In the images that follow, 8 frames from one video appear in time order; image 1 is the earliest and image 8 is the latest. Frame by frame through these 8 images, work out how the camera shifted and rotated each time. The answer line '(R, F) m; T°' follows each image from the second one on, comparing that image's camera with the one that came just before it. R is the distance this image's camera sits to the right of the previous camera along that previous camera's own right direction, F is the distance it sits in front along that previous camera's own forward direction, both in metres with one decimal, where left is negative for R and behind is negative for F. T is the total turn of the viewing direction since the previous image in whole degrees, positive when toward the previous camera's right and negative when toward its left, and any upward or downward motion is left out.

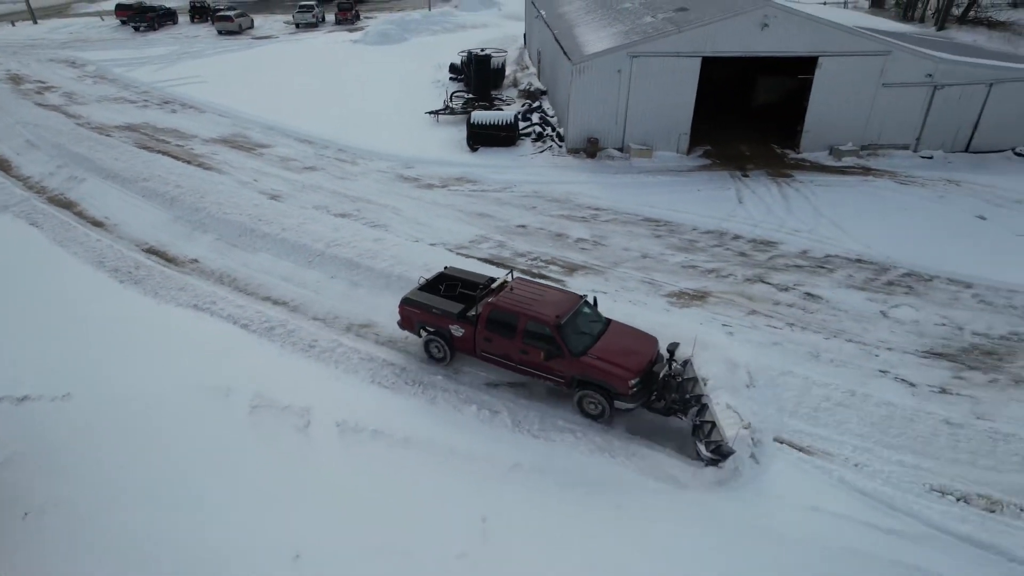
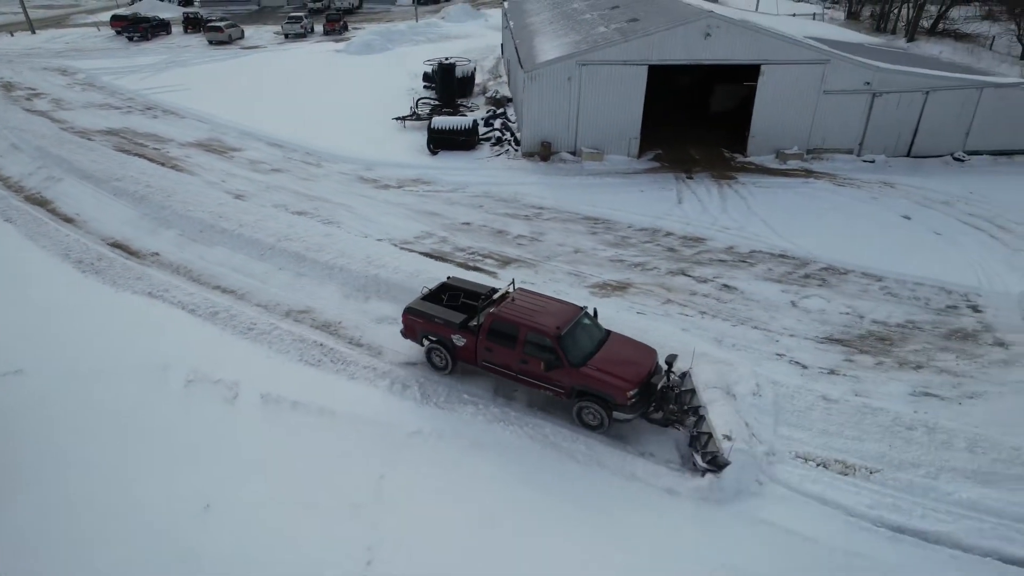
(+1.4, -0.8) m; 0°
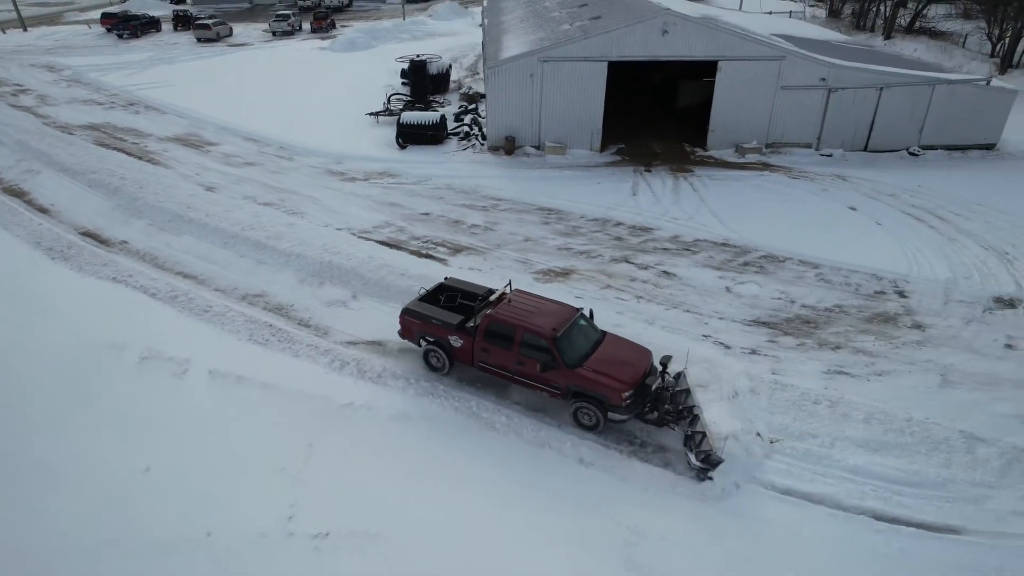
(+1.1, -0.6) m; 0°
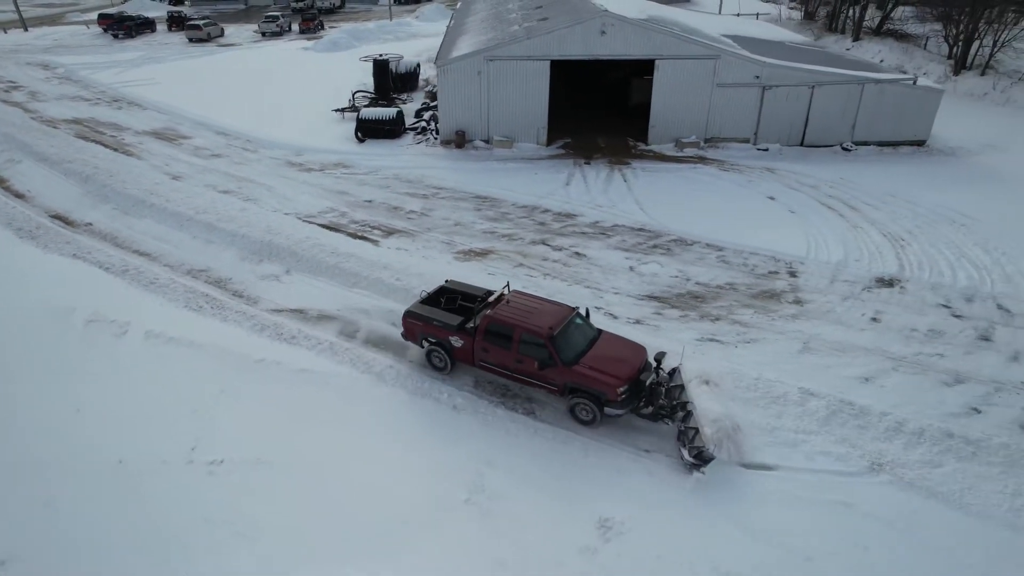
(+1.9, -1.3) m; -1°
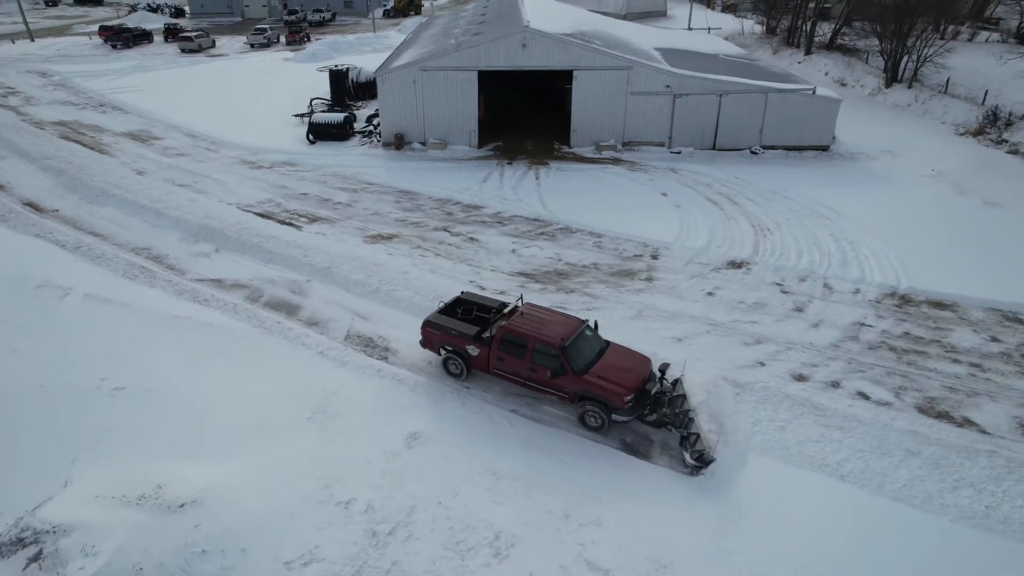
(+2.9, -2.2) m; -1°
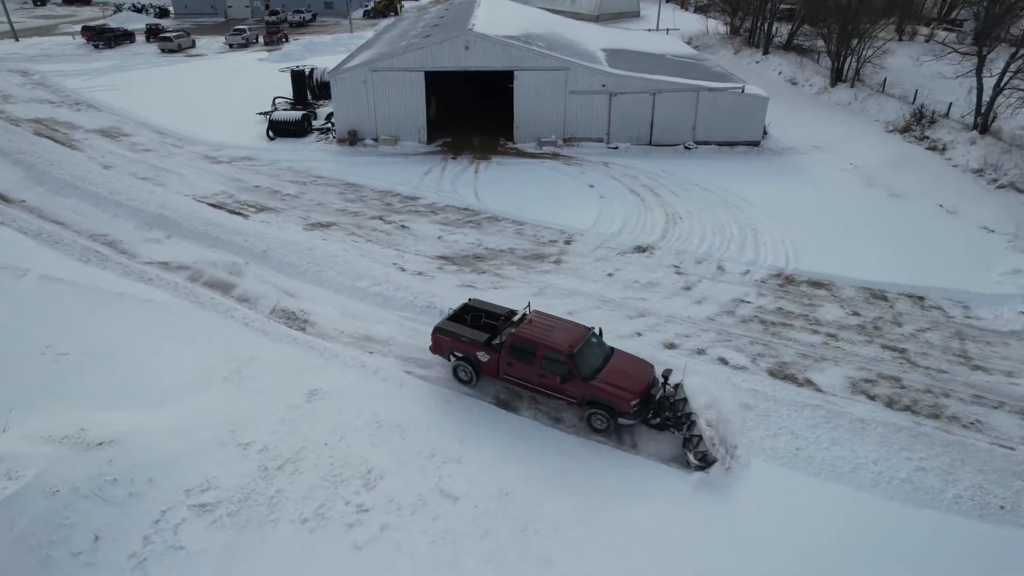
(+2.0, -1.5) m; 0°
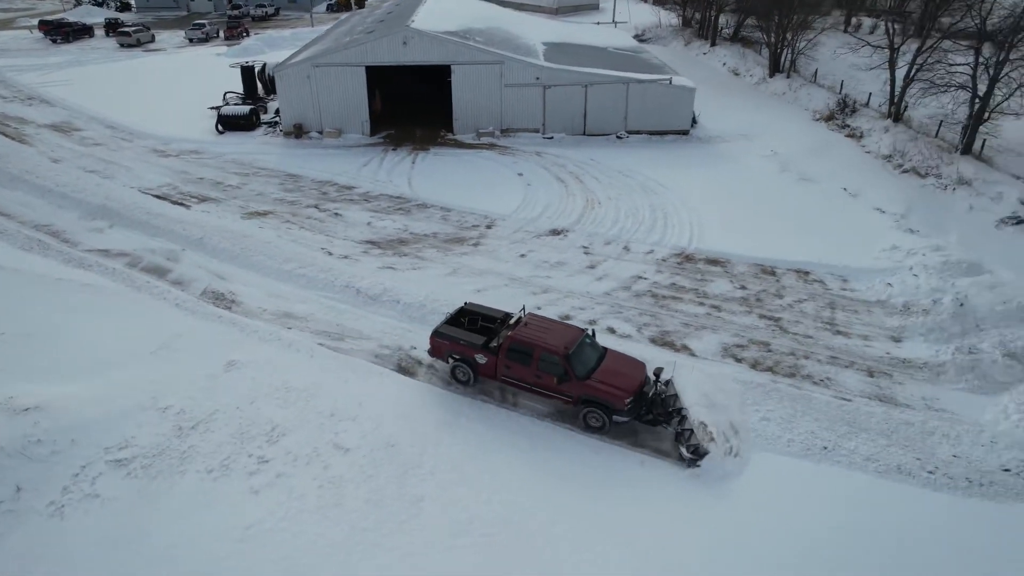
(+1.7, -1.3) m; +1°
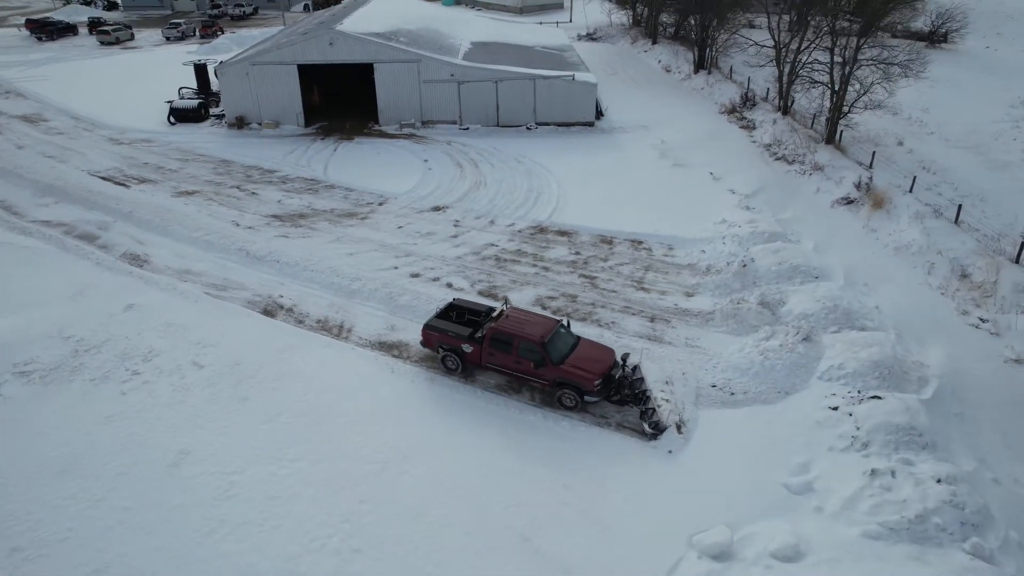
(+4.1, -3.0) m; -1°
